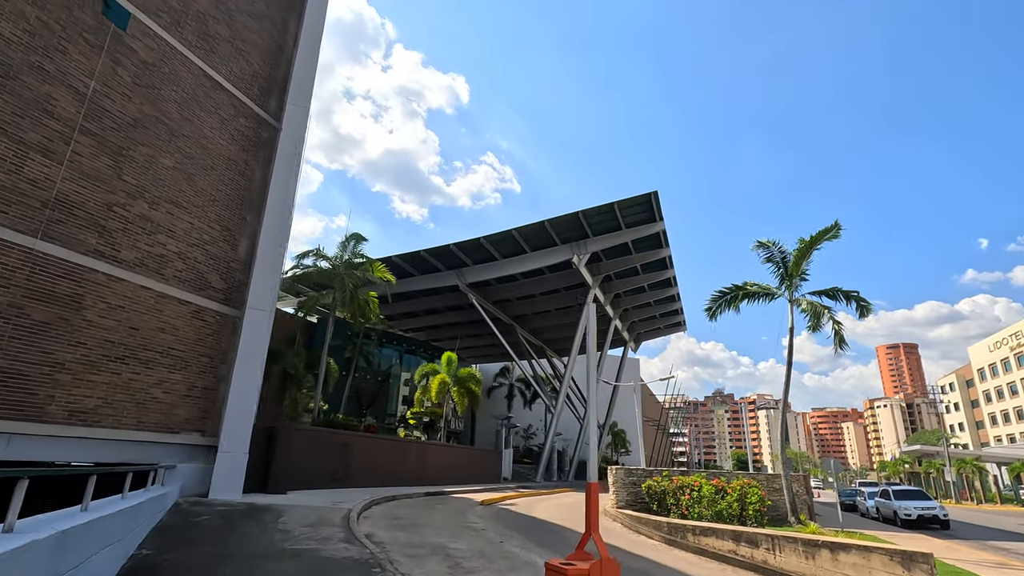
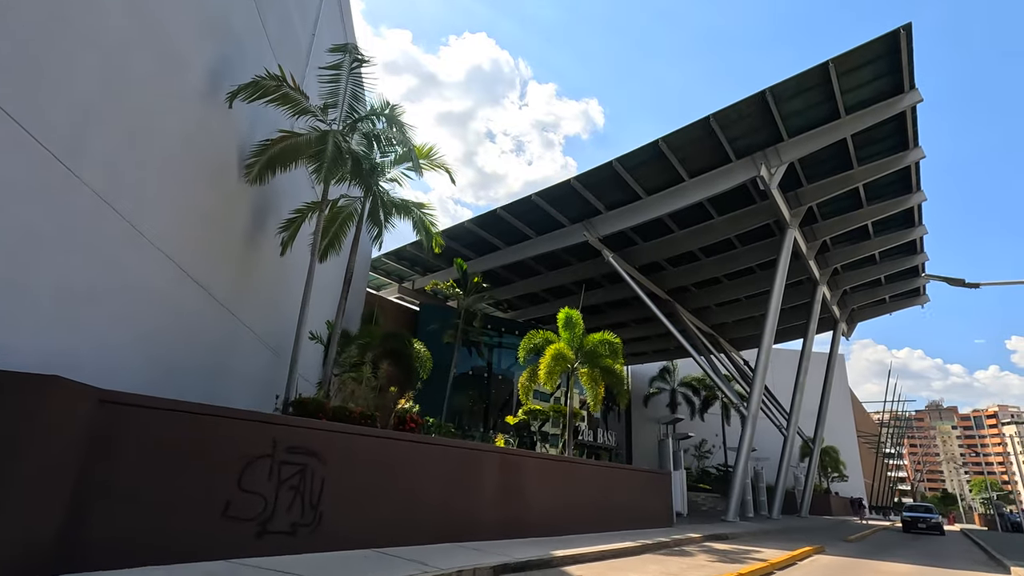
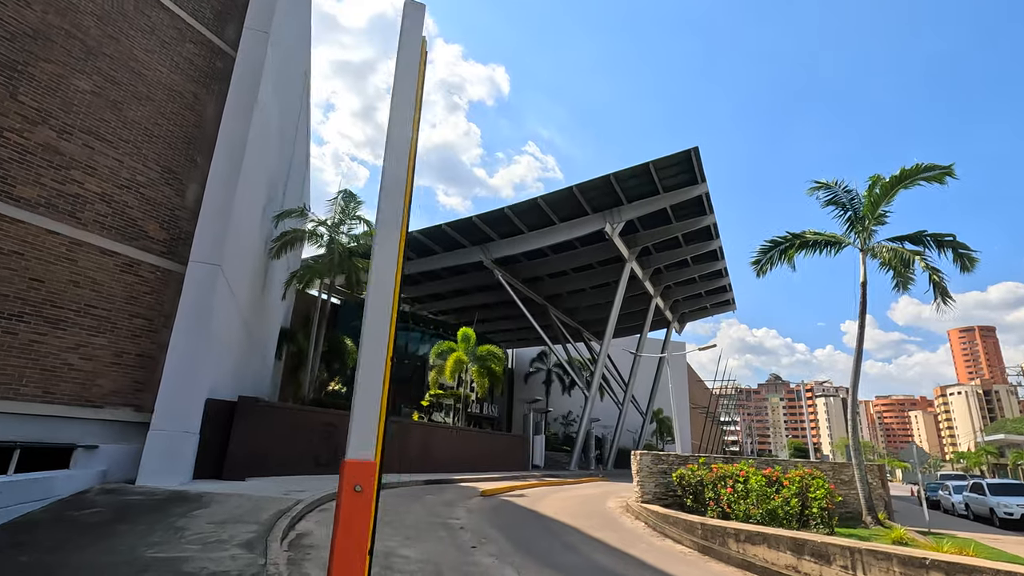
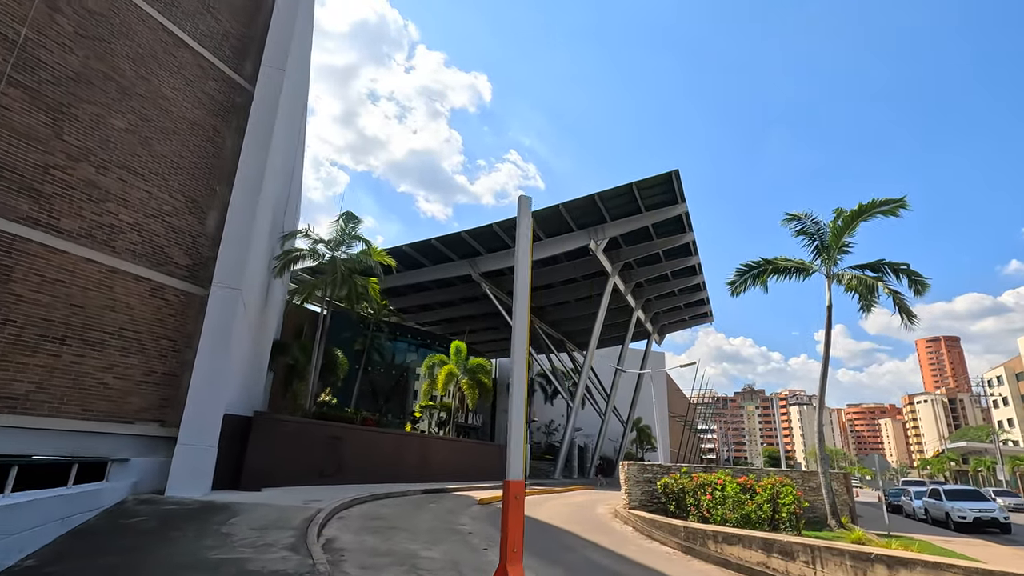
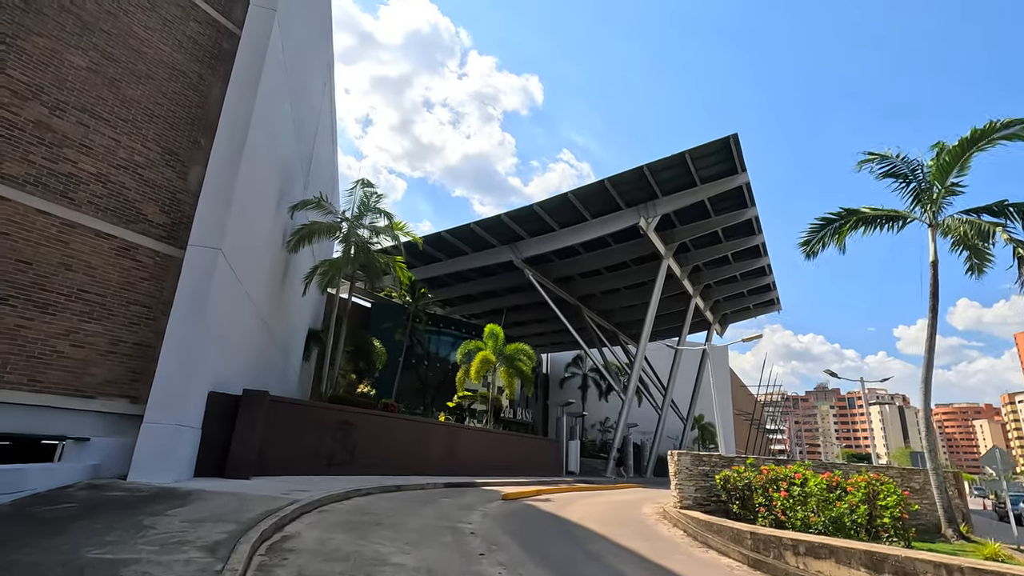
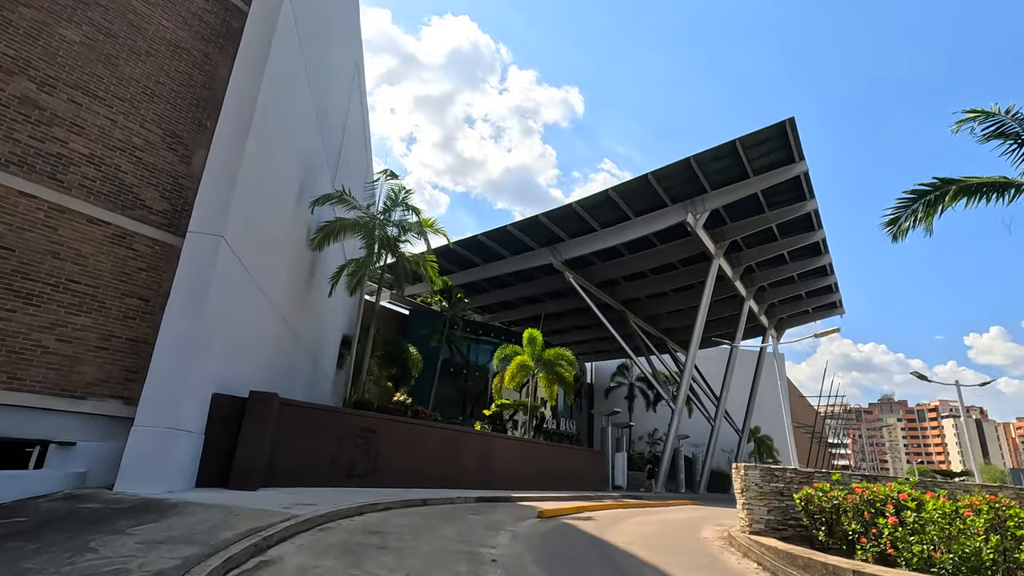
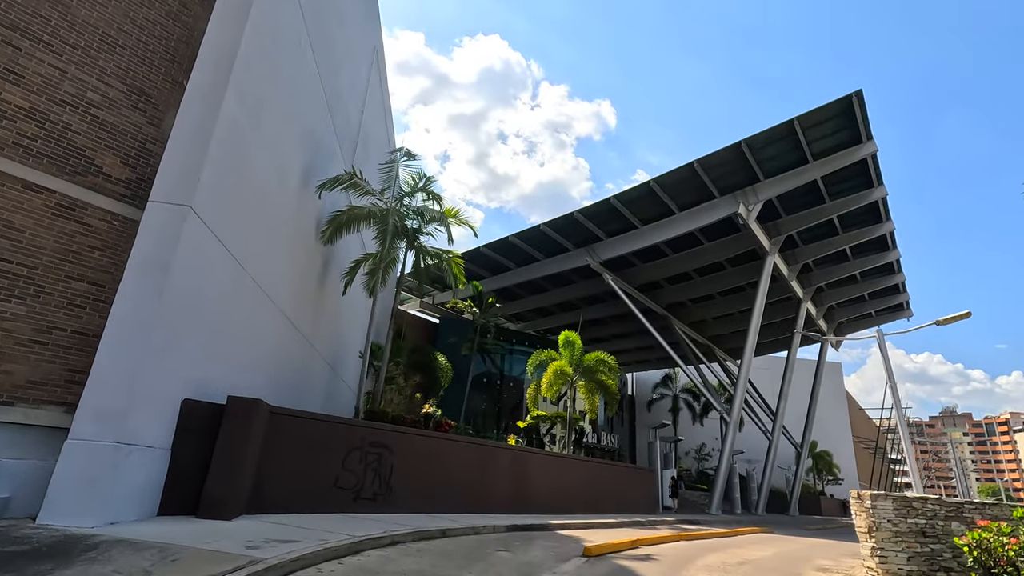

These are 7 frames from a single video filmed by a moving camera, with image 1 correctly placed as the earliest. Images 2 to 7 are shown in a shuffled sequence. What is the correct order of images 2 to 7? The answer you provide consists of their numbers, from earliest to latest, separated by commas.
4, 3, 5, 6, 7, 2
